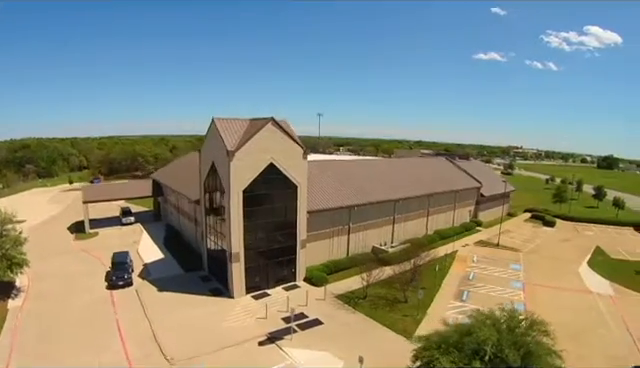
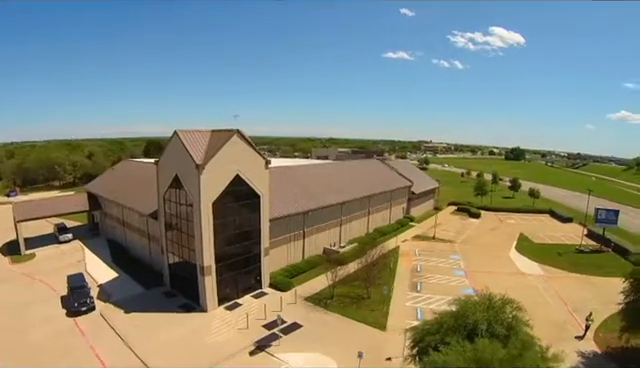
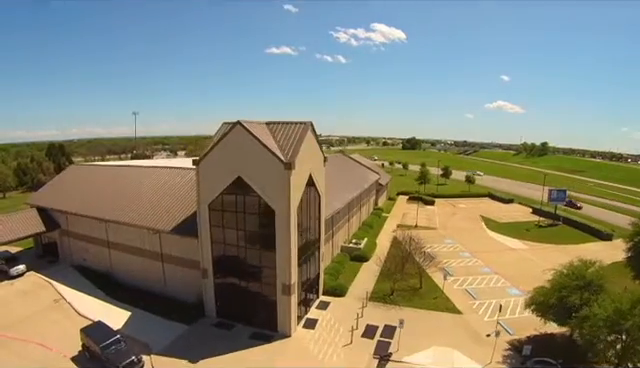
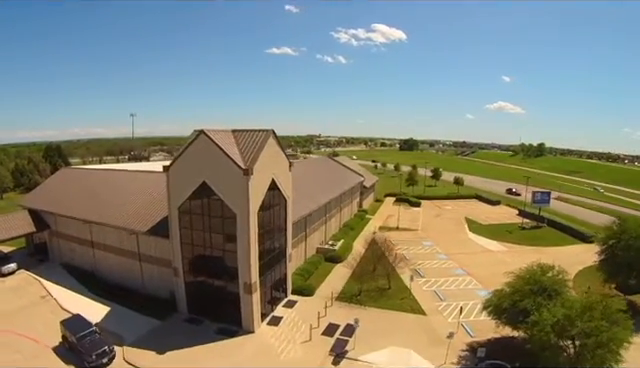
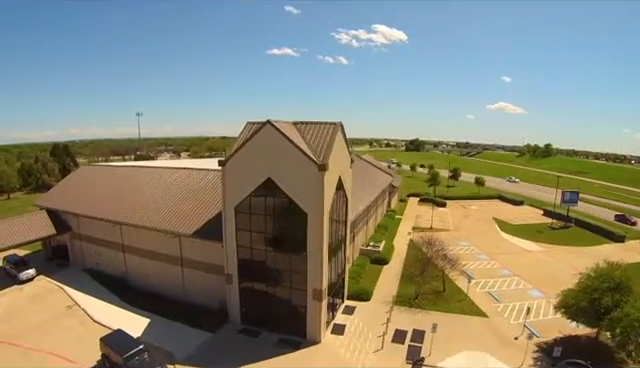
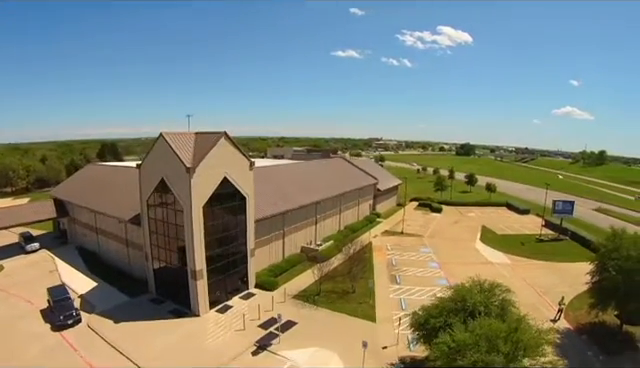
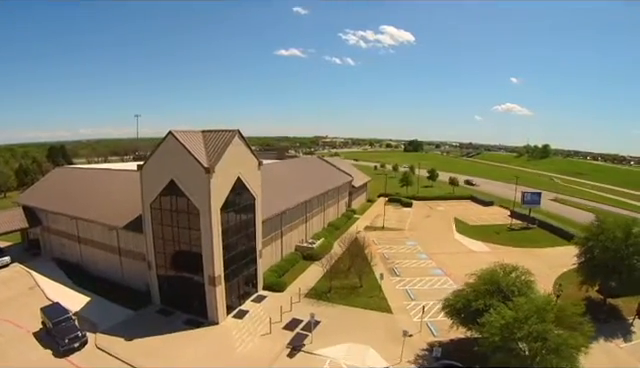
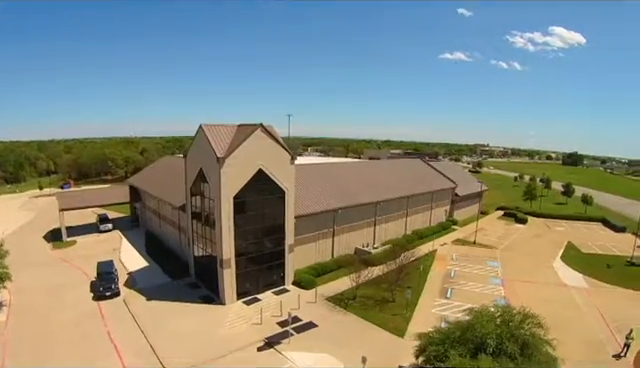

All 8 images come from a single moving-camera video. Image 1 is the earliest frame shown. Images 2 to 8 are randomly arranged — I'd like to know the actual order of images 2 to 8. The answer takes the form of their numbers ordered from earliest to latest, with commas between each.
8, 2, 6, 7, 4, 3, 5
